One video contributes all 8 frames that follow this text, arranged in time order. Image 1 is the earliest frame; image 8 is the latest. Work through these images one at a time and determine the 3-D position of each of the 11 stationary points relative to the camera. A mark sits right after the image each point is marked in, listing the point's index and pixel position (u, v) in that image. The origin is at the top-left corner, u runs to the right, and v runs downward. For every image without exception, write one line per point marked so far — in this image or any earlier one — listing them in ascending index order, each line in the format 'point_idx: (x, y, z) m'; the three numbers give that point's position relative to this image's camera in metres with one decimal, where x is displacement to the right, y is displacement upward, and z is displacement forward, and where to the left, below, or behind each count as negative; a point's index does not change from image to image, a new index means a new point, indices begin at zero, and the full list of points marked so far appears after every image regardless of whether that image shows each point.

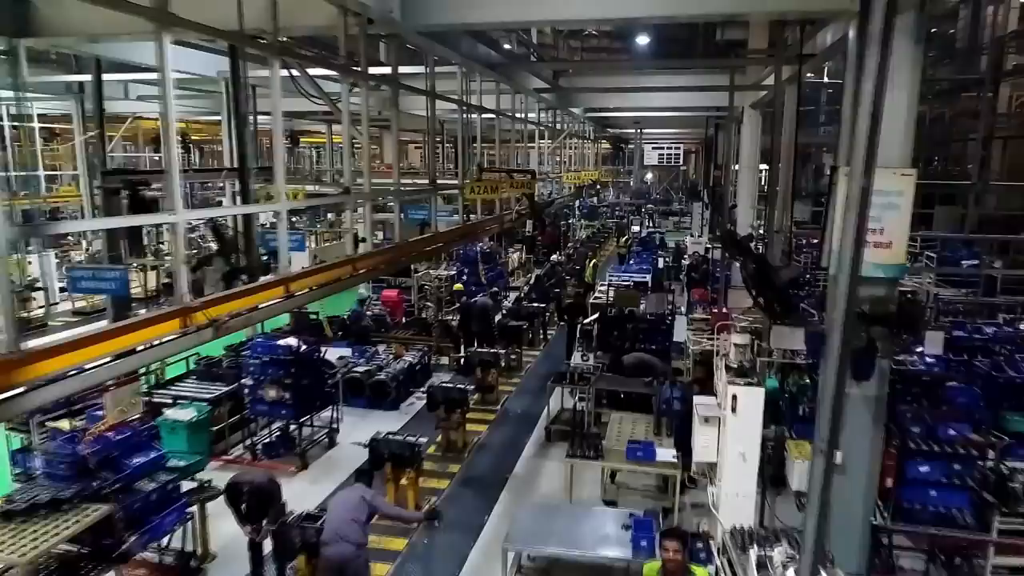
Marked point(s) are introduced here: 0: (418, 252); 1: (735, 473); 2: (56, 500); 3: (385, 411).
0: (-0.8, +0.3, +6.0) m
1: (+1.3, -1.1, +4.2) m
2: (-2.5, -1.2, +3.9) m
3: (-1.4, -1.3, +7.7) m
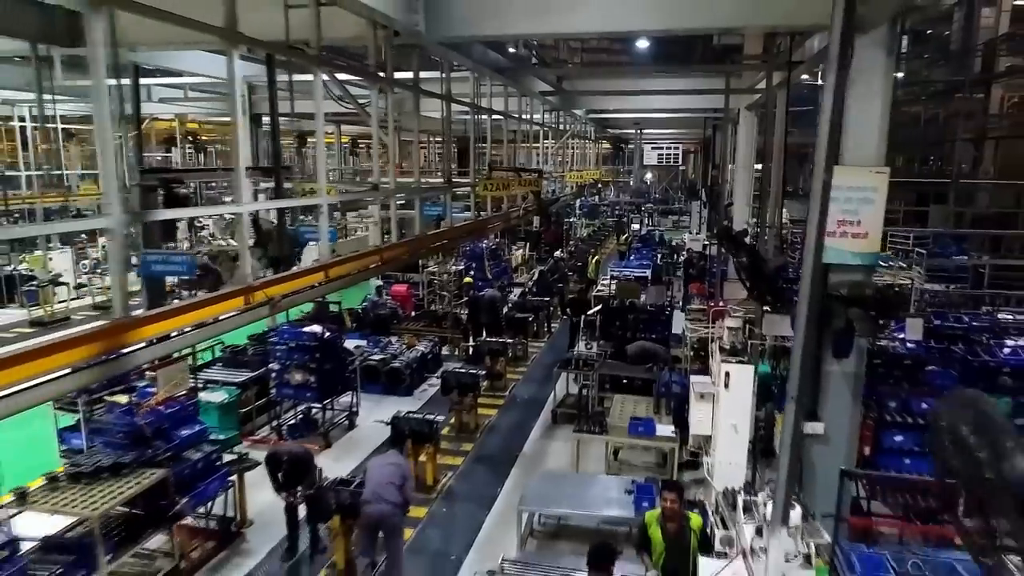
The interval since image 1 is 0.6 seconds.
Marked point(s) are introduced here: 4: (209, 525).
0: (-0.7, +0.4, +6.5) m
1: (+1.4, -1.0, +4.6) m
2: (-2.4, -1.1, +4.4) m
3: (-1.3, -1.2, +8.1) m
4: (-2.1, -1.7, +5.0) m
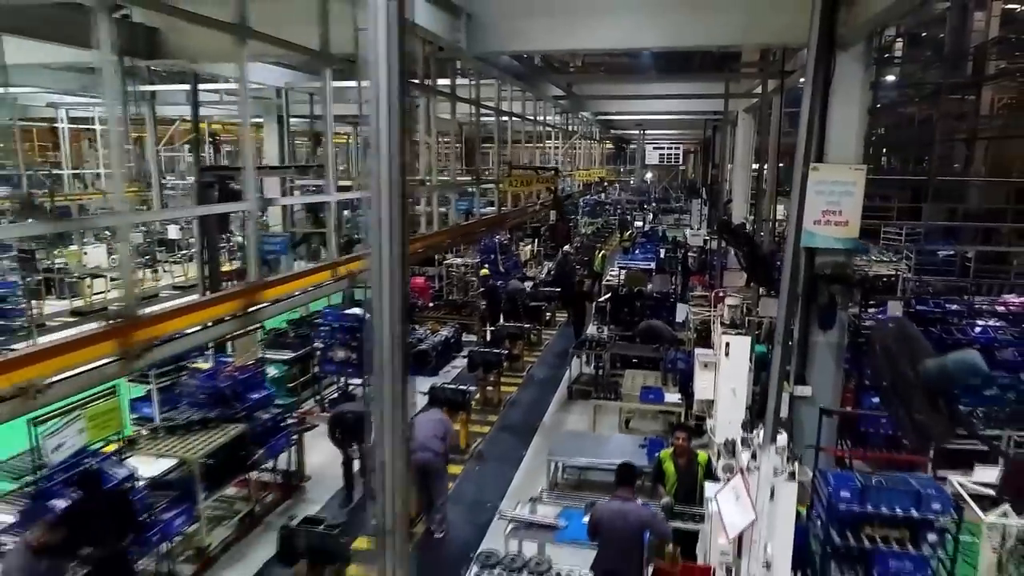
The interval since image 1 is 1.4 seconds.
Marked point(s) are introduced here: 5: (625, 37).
0: (-0.5, +0.5, +7.2) m
1: (+1.6, -0.9, +5.4) m
2: (-2.2, -0.9, +5.1) m
3: (-1.1, -1.1, +8.8) m
4: (-1.9, -1.5, +5.8) m
5: (+0.9, +2.0, +5.6) m
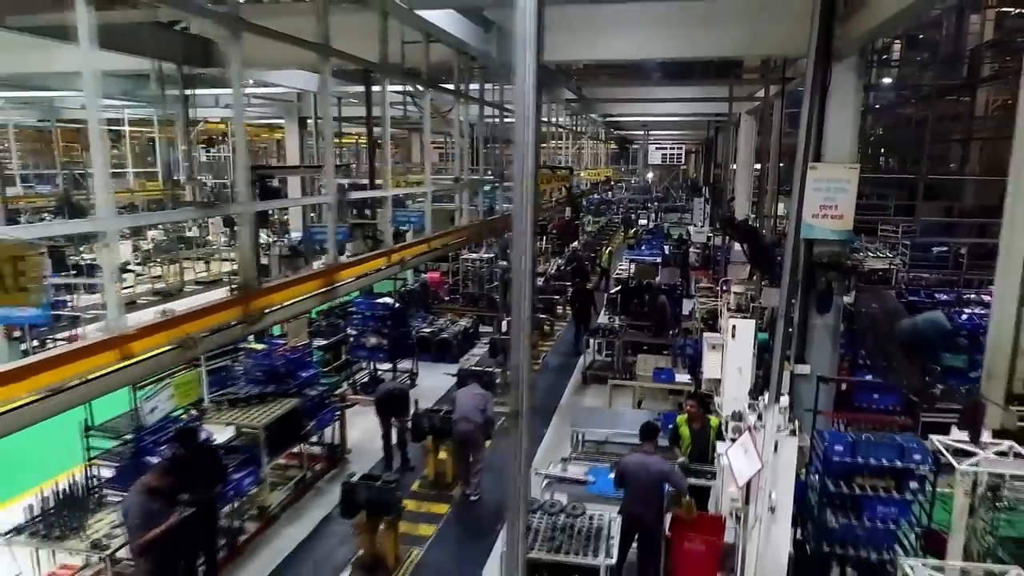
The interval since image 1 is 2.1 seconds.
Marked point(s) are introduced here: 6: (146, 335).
0: (-0.3, +0.6, +7.8) m
1: (+1.8, -0.8, +5.9) m
2: (-2.0, -0.8, +5.7) m
3: (-0.8, -1.0, +9.4) m
4: (-1.7, -1.4, +6.3) m
5: (+1.1, +2.1, +6.2) m
6: (-1.3, -0.2, +2.6) m
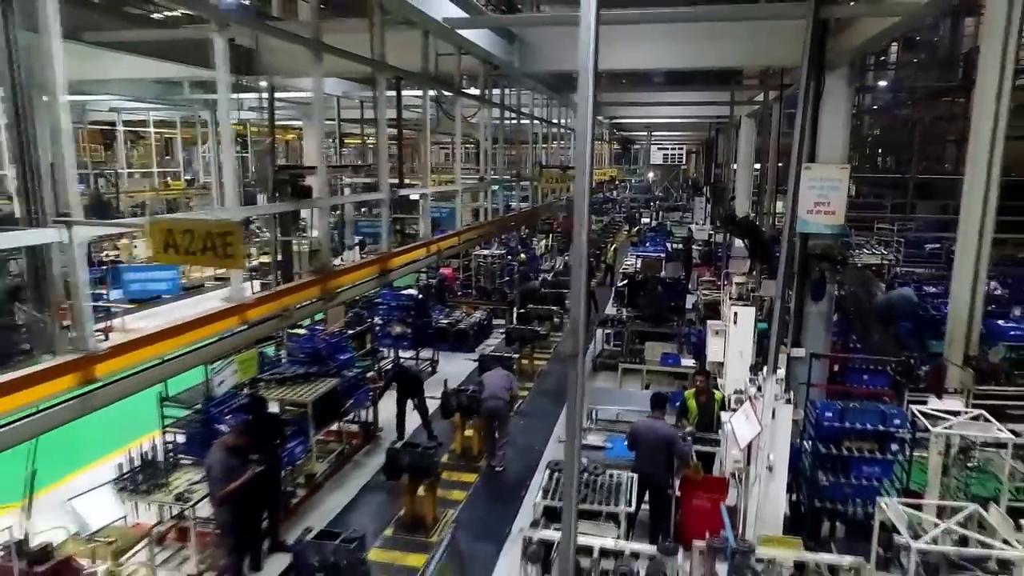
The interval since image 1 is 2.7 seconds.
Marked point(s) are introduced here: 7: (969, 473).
0: (-0.1, +0.7, +8.3) m
1: (+2.0, -0.7, +6.5) m
2: (-1.8, -0.7, +6.2) m
3: (-0.7, -0.9, +9.9) m
4: (-1.5, -1.3, +6.9) m
5: (+1.3, +2.2, +6.7) m
6: (-1.1, -0.1, +3.2) m
7: (+2.9, -1.2, +4.5) m
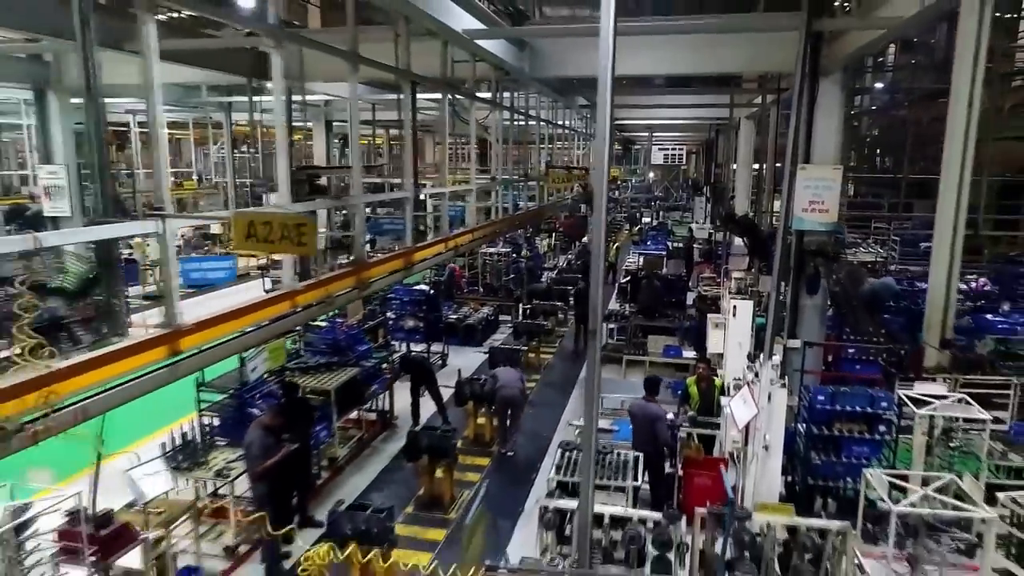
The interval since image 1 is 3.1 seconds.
0: (0.0, +0.8, +8.7) m
1: (+2.1, -0.6, +6.8) m
2: (-1.7, -0.7, +6.6) m
3: (-0.6, -0.8, +10.3) m
4: (-1.4, -1.3, +7.2) m
5: (+1.4, +2.2, +7.1) m
6: (-1.0, 0.0, +3.5) m
7: (+3.0, -1.1, +4.9) m
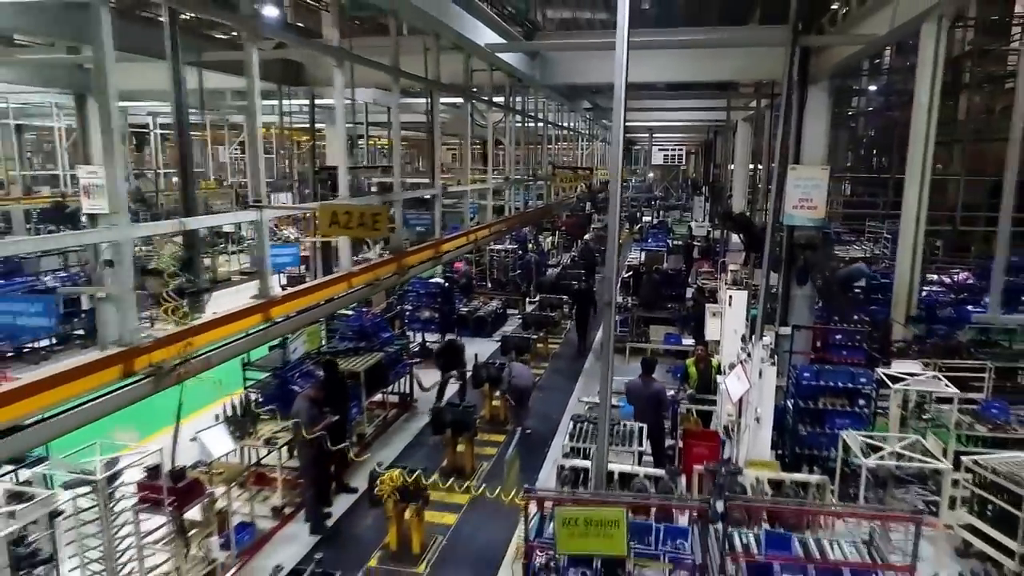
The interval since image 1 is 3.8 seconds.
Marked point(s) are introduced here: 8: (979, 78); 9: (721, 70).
0: (+0.1, +0.9, +9.2) m
1: (+2.3, -0.5, +7.4) m
2: (-1.5, -0.6, +7.1) m
3: (-0.4, -0.8, +10.9) m
4: (-1.3, -1.2, +7.8) m
5: (+1.5, +2.3, +7.6) m
6: (-0.9, +0.1, +4.1) m
7: (+3.1, -1.0, +5.4) m
8: (+4.8, +2.2, +7.4) m
9: (+2.2, +2.3, +7.4) m
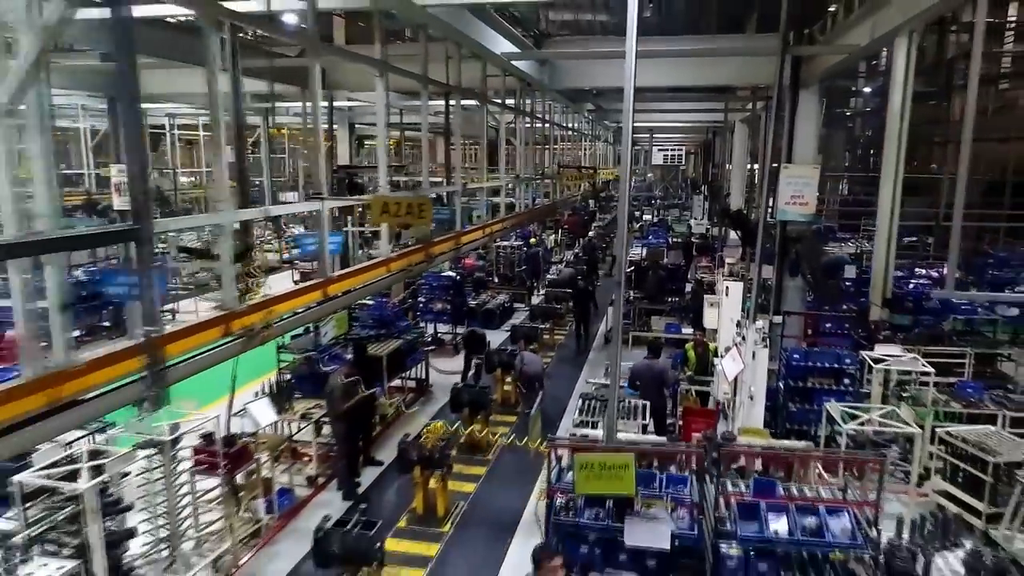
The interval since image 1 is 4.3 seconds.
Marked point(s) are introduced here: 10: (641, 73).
0: (+0.2, +1.0, +9.7) m
1: (+2.4, -0.4, +7.9) m
2: (-1.4, -0.5, +7.6) m
3: (-0.3, -0.7, +11.4) m
4: (-1.2, -1.1, +8.3) m
5: (+1.6, +2.4, +8.1) m
6: (-0.8, +0.2, +4.6) m
7: (+3.3, -0.9, +5.9) m
8: (+4.9, +2.3, +7.9) m
9: (+2.3, +2.4, +7.9) m
10: (+1.5, +2.4, +8.1) m
